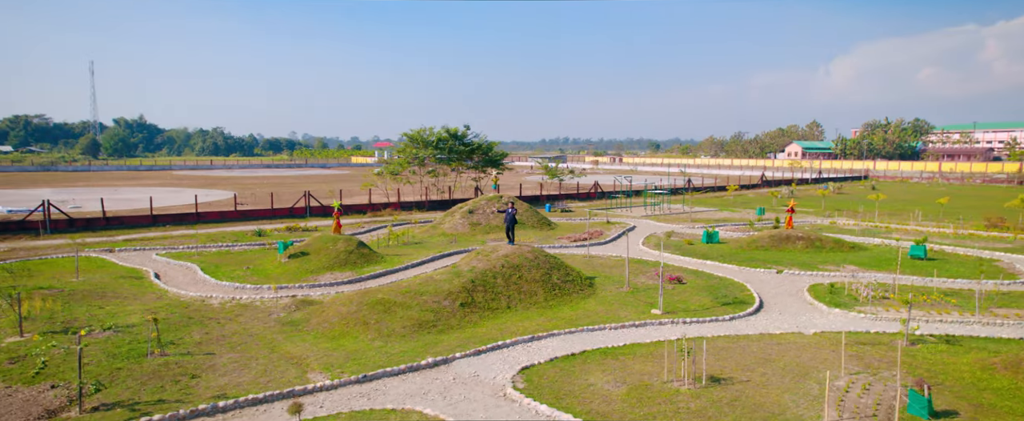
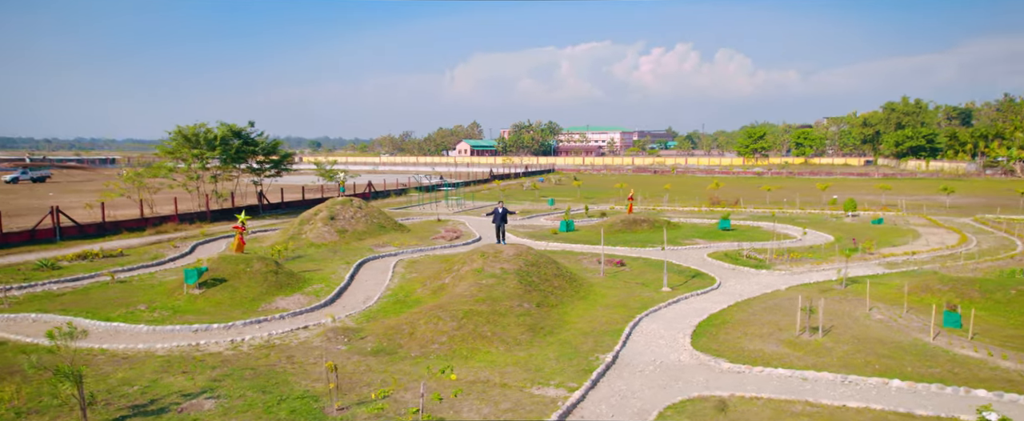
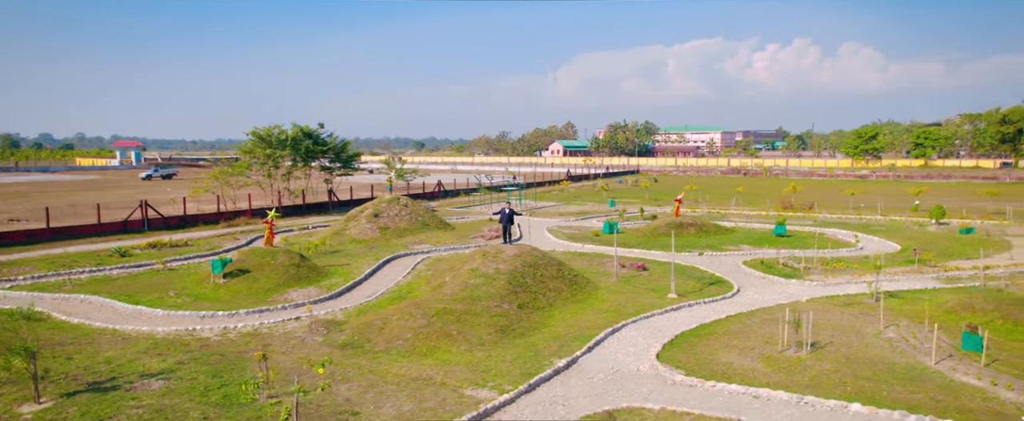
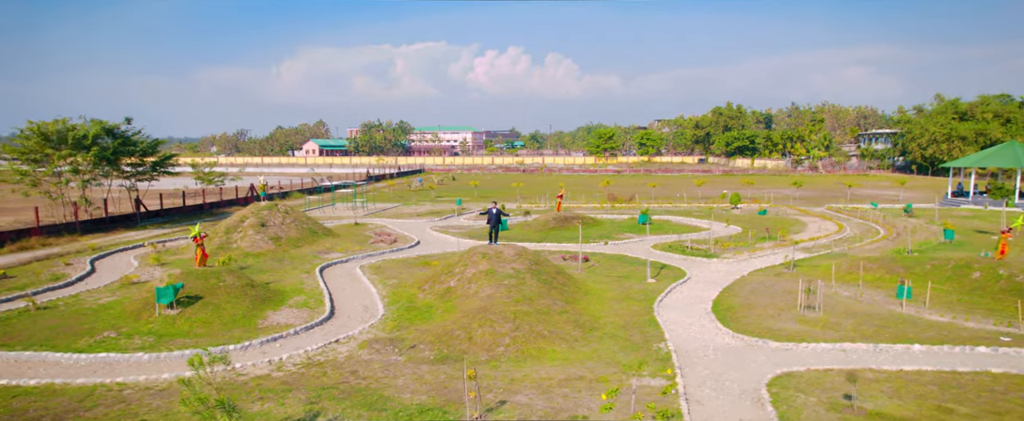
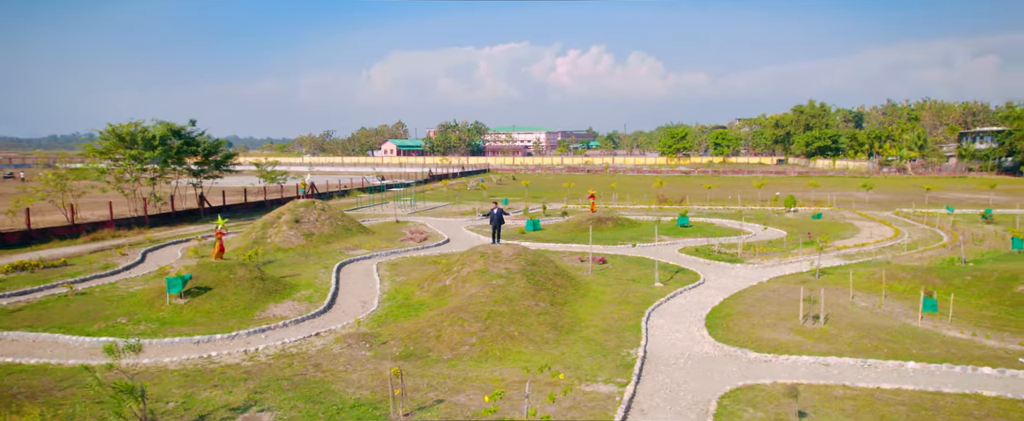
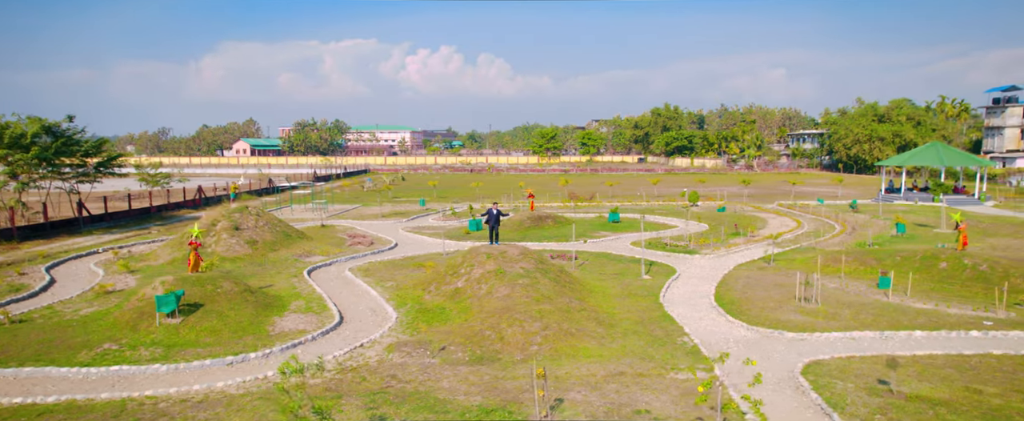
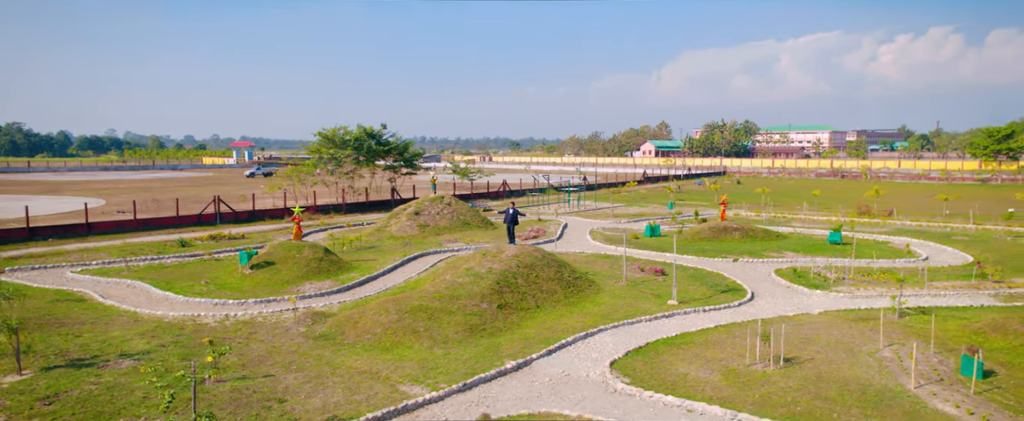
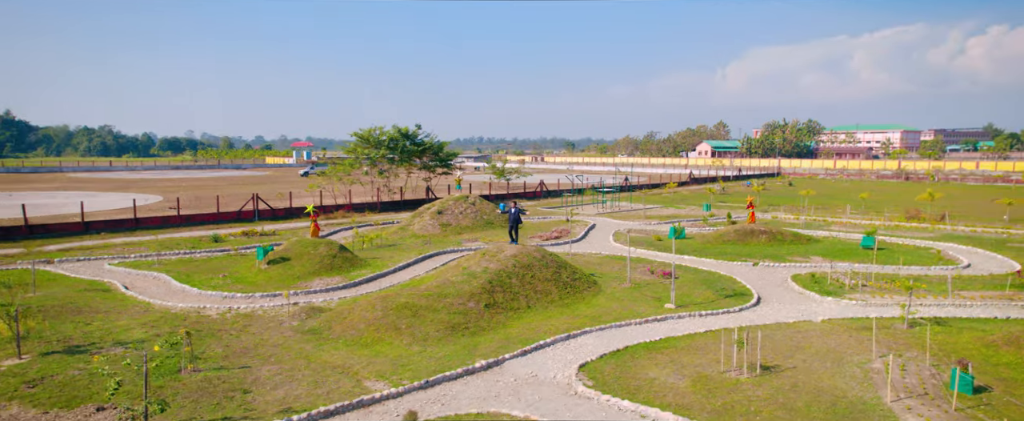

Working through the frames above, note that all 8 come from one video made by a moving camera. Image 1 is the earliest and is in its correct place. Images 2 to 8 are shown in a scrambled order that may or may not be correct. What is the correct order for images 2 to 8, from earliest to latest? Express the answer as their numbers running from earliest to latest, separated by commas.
8, 7, 3, 2, 5, 4, 6
